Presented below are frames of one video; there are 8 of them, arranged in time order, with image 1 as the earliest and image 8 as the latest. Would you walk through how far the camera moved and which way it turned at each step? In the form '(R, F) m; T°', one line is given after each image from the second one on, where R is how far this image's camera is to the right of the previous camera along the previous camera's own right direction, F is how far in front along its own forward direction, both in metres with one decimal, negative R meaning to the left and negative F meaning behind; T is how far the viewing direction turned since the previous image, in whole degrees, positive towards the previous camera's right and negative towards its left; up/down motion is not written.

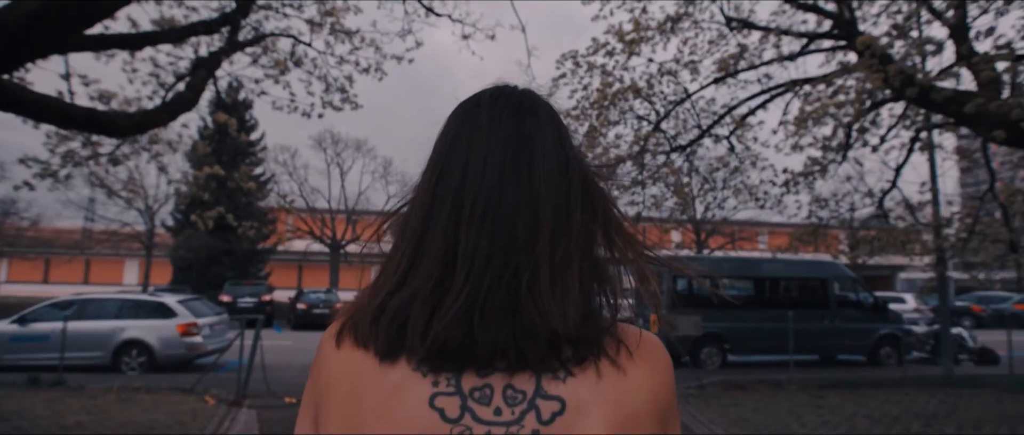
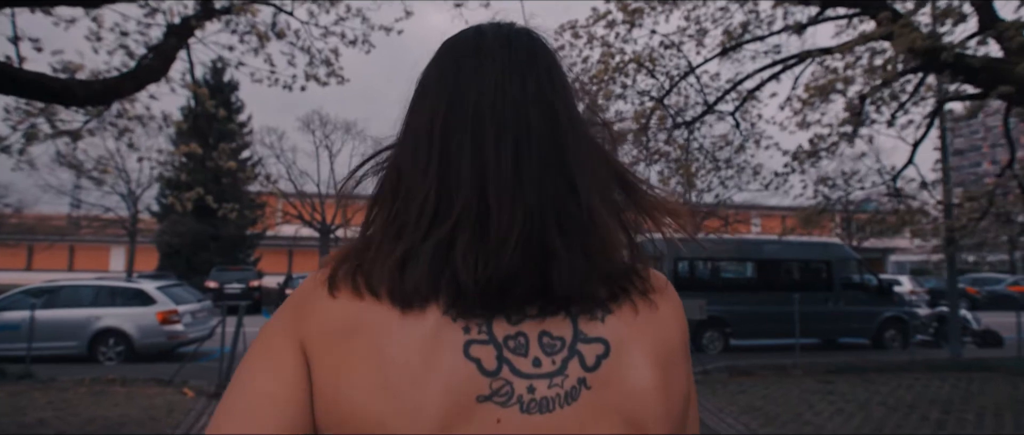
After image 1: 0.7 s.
(-0.1, +0.6) m; +1°
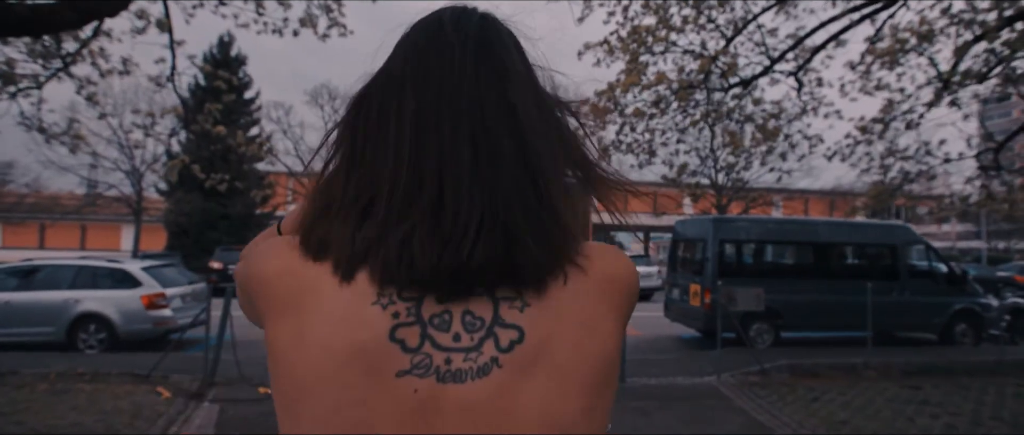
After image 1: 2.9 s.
(-0.3, +1.5) m; -1°
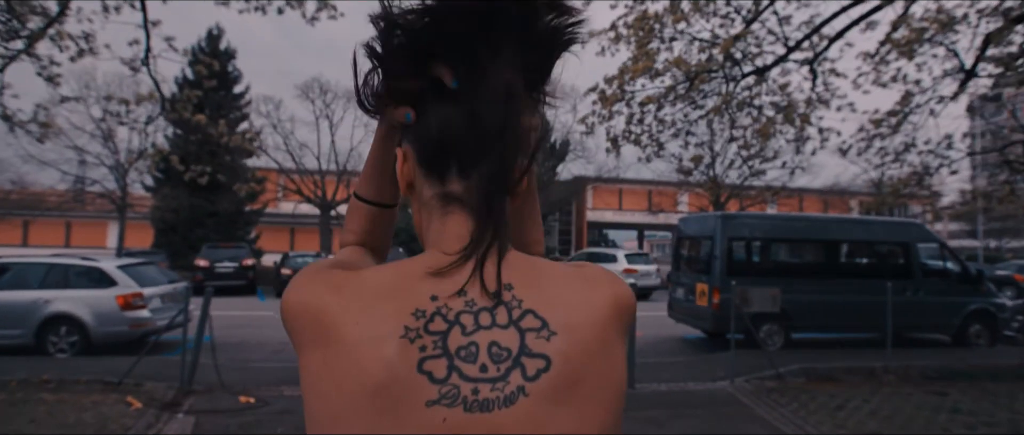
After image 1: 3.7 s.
(-0.1, +0.6) m; +1°
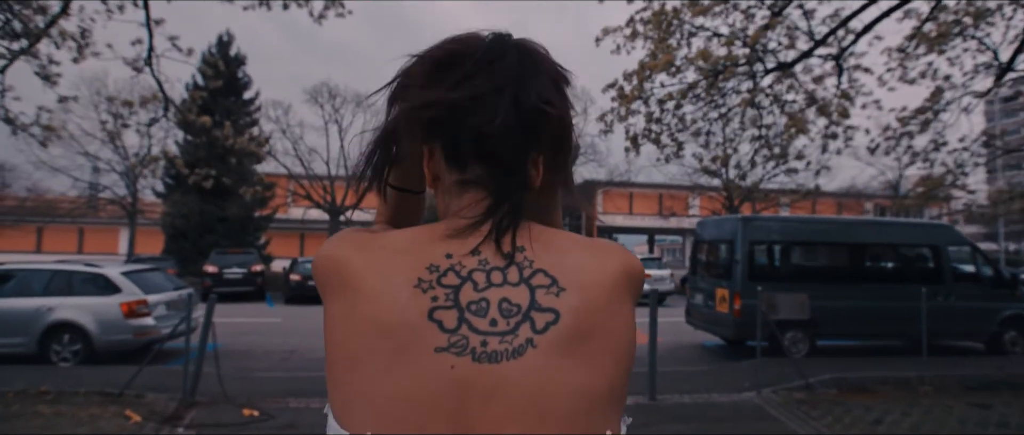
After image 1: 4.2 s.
(-0.1, +0.4) m; -1°
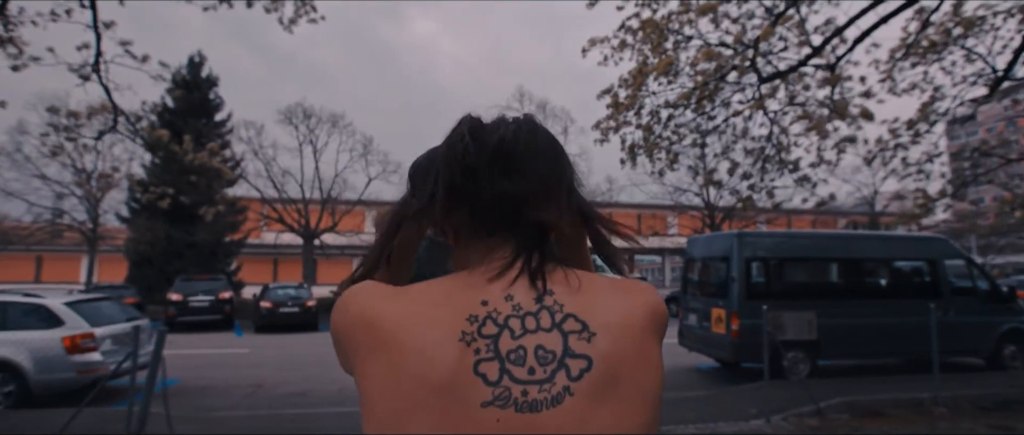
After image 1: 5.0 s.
(-0.1, +0.6) m; +2°
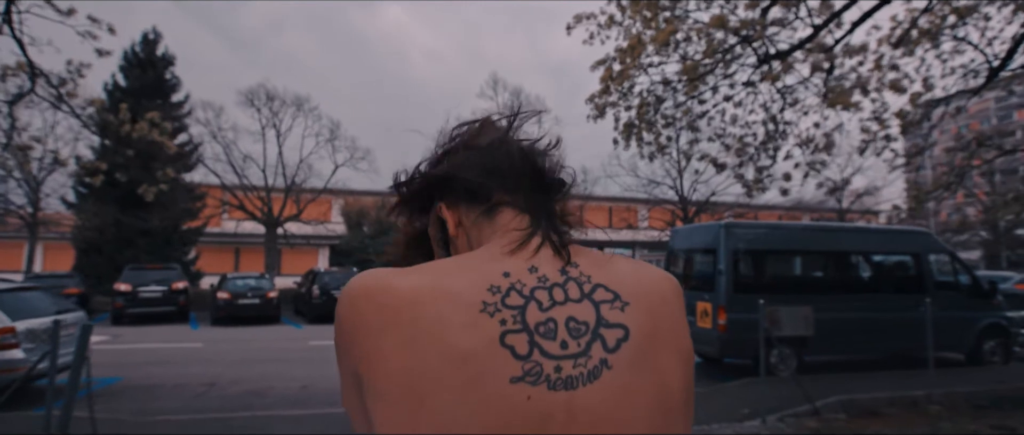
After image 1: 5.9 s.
(-0.2, +0.7) m; +3°
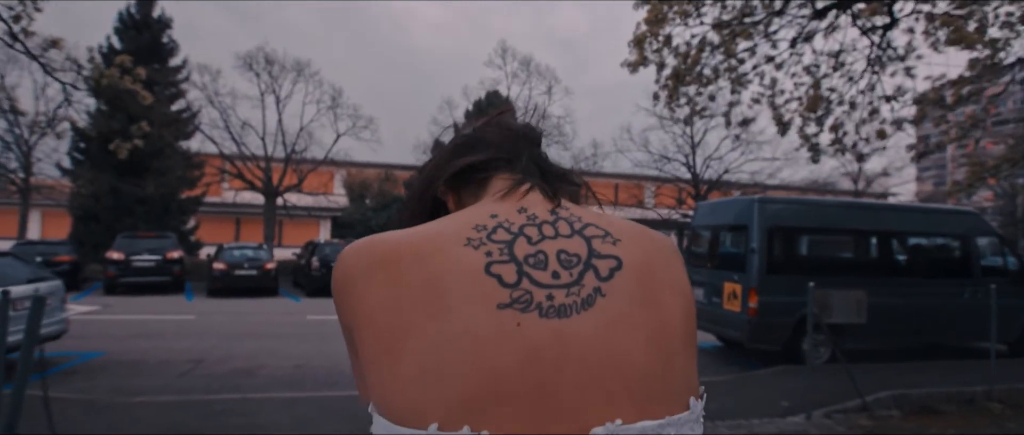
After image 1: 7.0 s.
(-0.2, +0.9) m; 0°
